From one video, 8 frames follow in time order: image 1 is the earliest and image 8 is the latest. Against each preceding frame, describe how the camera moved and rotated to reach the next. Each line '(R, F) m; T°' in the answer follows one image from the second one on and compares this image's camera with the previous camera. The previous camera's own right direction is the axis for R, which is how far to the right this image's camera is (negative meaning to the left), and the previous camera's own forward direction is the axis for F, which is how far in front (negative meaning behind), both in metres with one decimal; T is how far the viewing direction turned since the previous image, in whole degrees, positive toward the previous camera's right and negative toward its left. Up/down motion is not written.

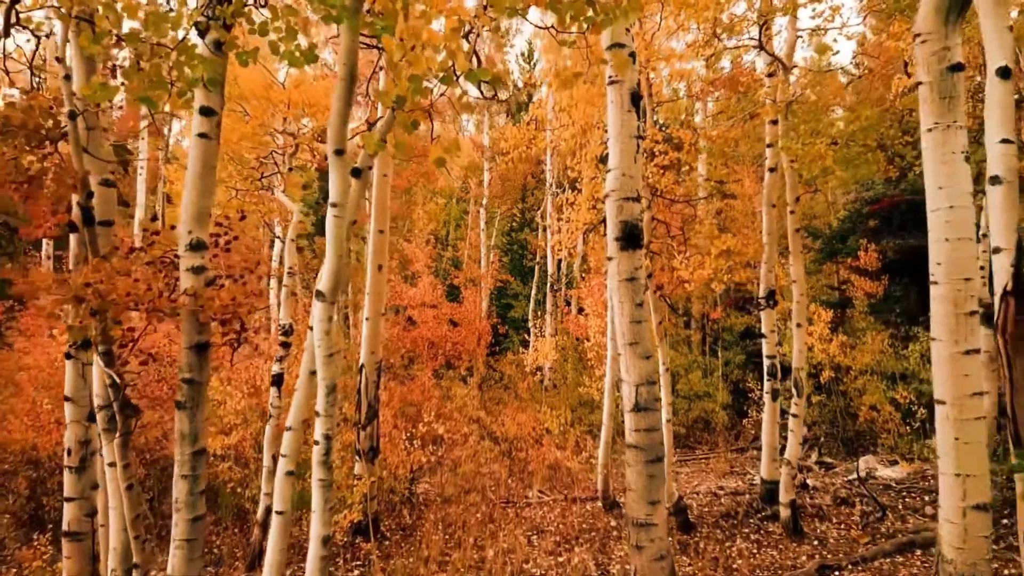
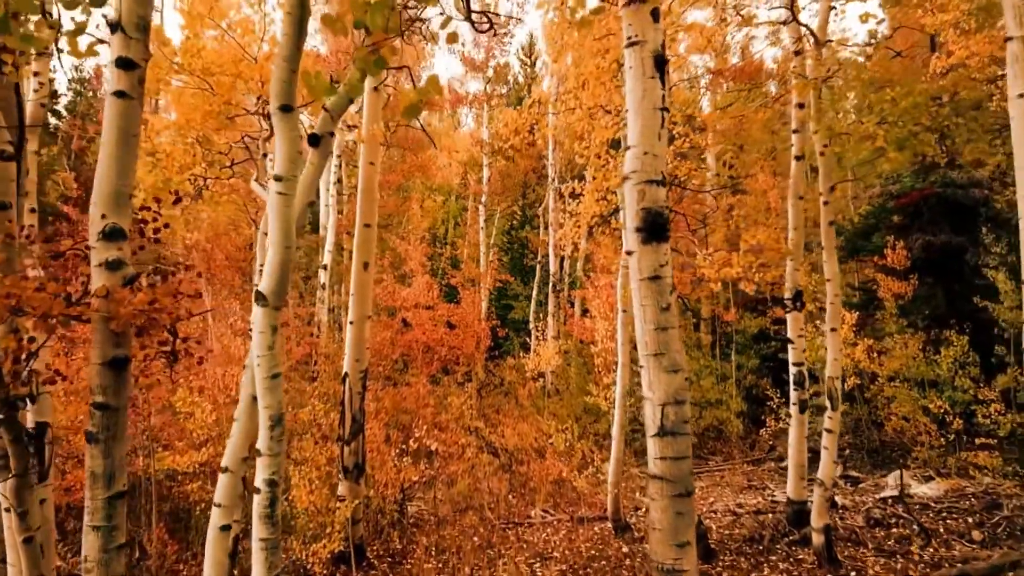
(0.0, +0.9) m; 0°
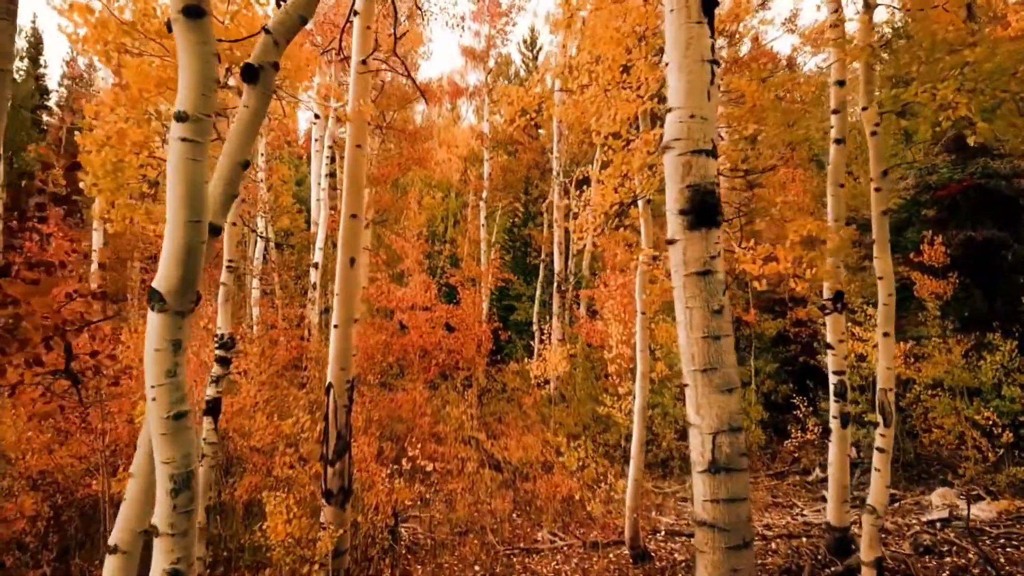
(0.0, +1.0) m; 0°
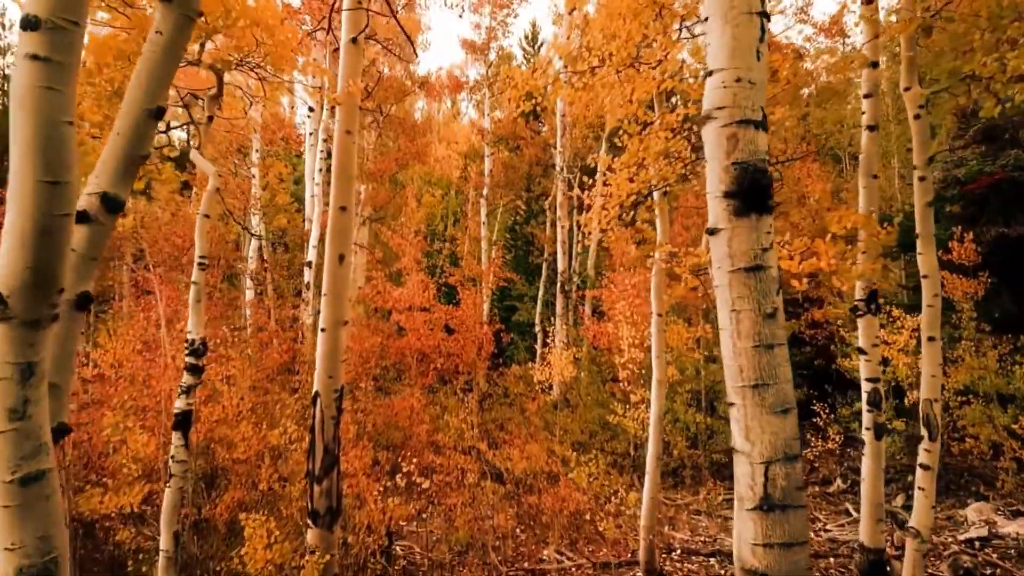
(0.0, +0.7) m; 0°
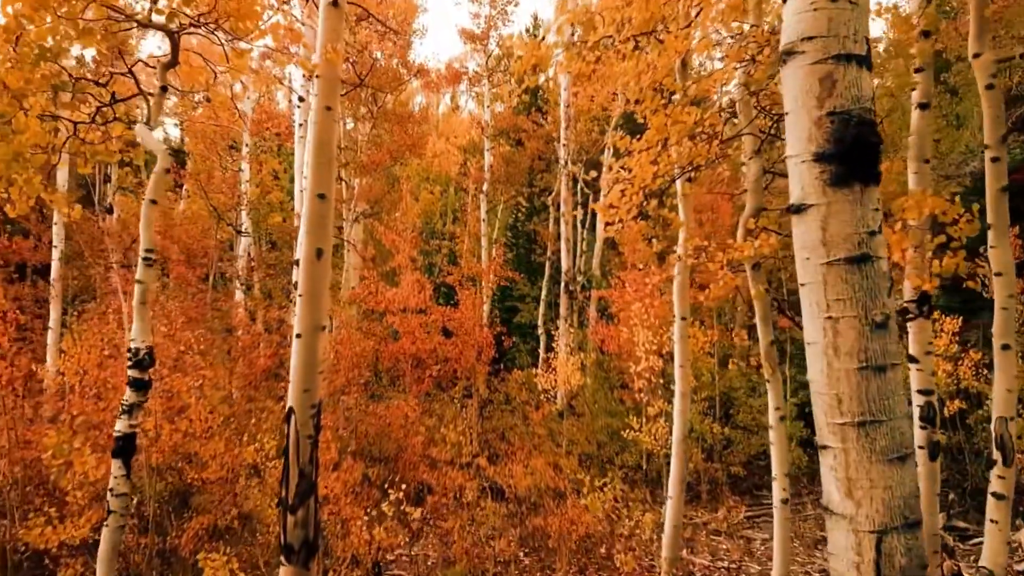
(0.0, +0.9) m; 0°
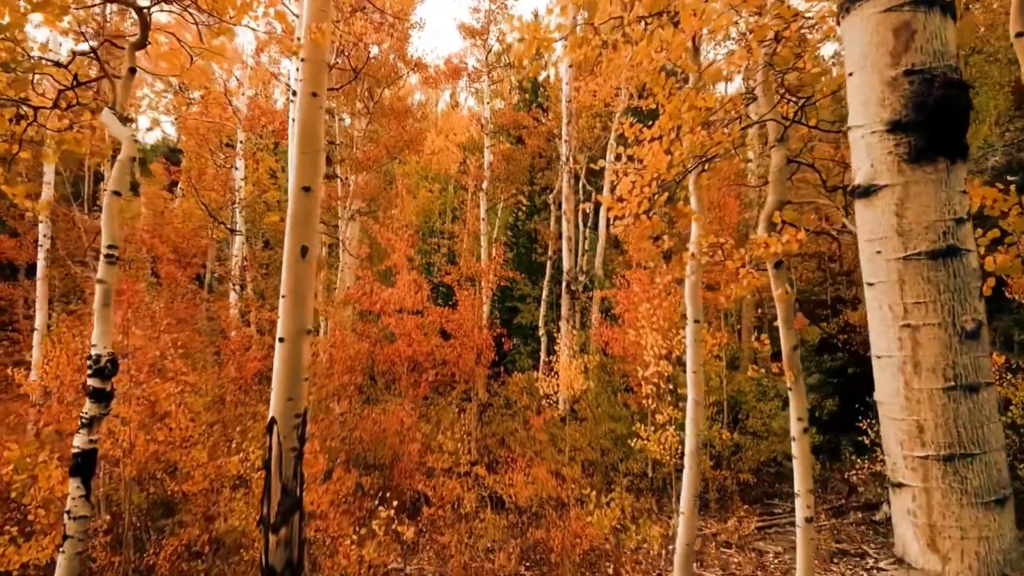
(0.0, +0.4) m; 0°
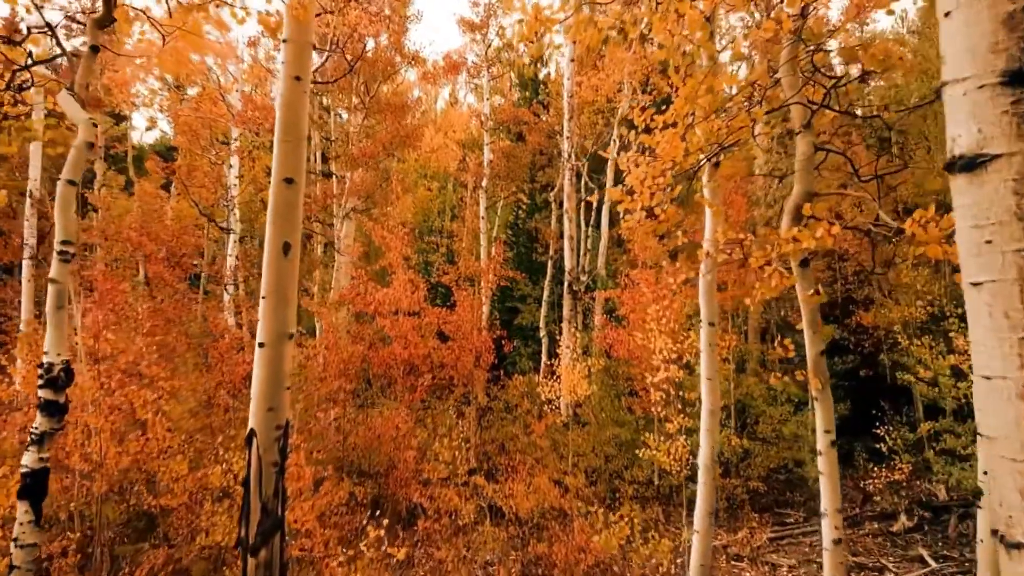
(0.0, +0.4) m; 0°
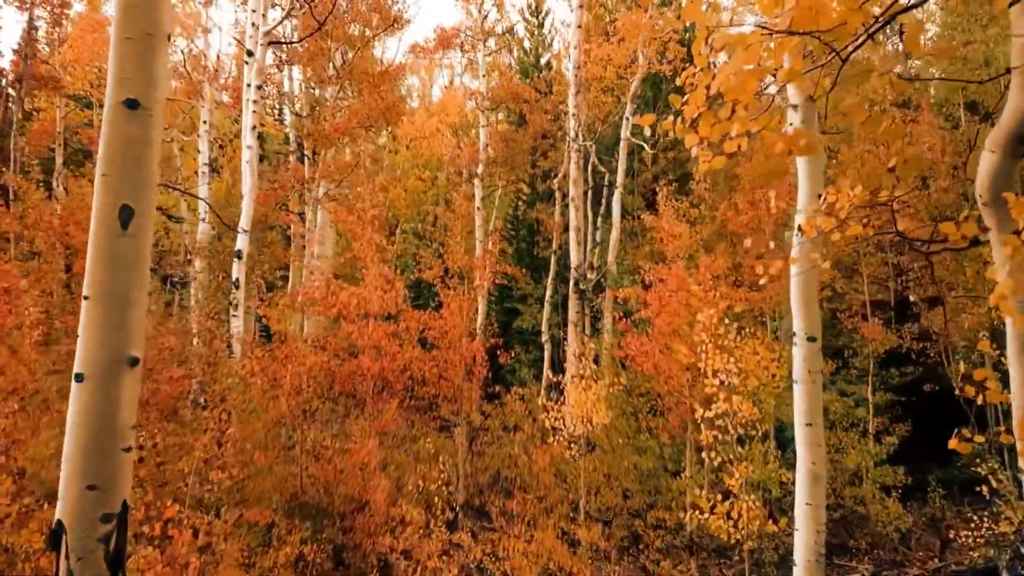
(0.0, +2.0) m; 0°
